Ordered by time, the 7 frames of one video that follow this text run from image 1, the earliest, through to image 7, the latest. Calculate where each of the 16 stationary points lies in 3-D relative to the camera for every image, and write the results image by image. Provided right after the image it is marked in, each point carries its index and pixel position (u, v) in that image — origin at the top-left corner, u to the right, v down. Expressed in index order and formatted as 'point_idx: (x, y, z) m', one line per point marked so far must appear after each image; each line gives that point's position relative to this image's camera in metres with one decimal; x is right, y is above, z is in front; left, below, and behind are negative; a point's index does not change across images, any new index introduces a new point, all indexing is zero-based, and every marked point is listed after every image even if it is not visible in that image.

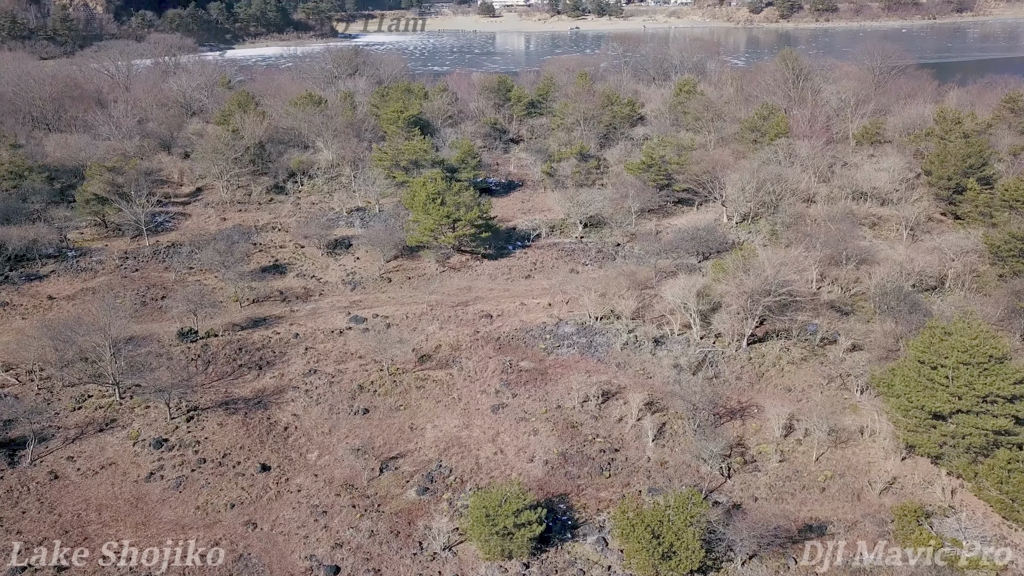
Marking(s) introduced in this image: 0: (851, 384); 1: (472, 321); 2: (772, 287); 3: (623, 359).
0: (+8.3, -2.4, +15.4) m
1: (-1.2, -1.0, +18.9) m
2: (+6.7, 0.0, +16.1) m
3: (+3.0, -1.9, +16.8) m
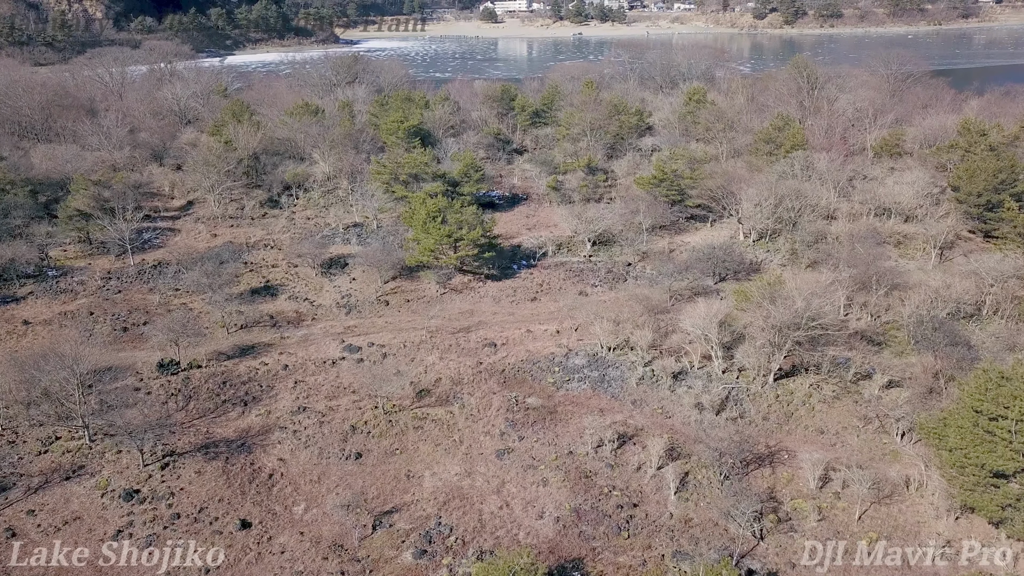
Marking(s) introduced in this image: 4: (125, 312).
0: (+8.4, -3.1, +14.1) m
1: (-1.0, -1.8, +17.6) m
2: (+6.9, -0.8, +14.7) m
3: (+3.1, -2.7, +15.5) m
4: (-12.2, -0.8, +19.7) m
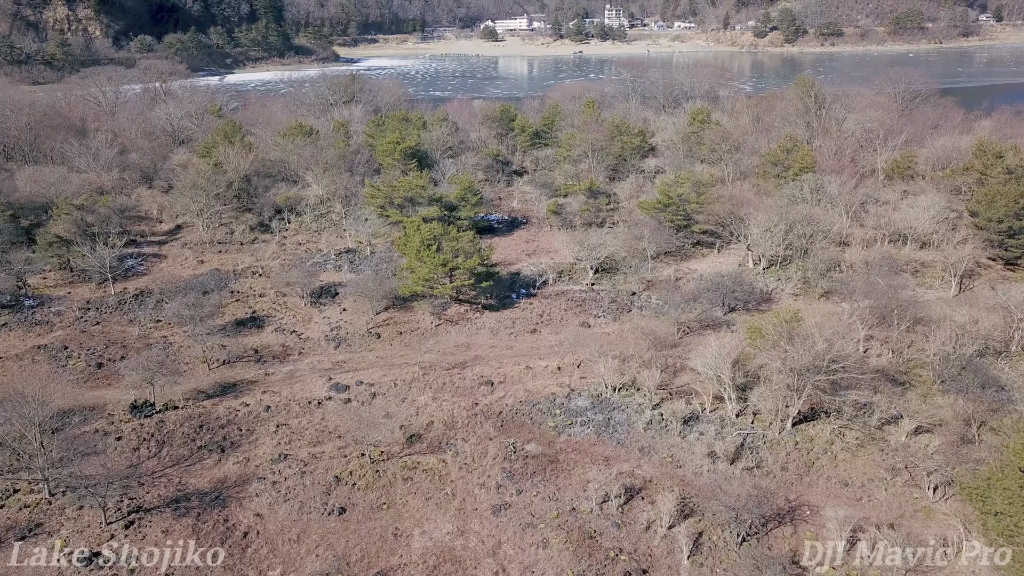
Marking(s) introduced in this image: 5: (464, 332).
0: (+8.4, -3.9, +12.9) m
1: (-1.1, -2.7, +16.5) m
2: (+6.8, -1.6, +13.7) m
3: (+3.1, -3.5, +14.4) m
4: (-12.2, -1.7, +18.7) m
5: (-1.5, -1.4, +19.5) m
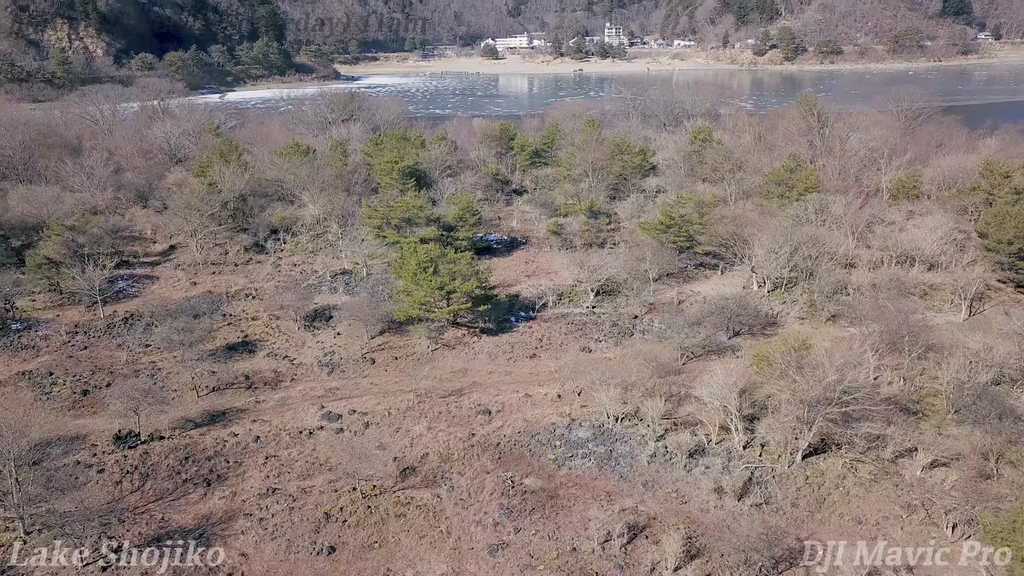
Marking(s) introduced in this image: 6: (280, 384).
0: (+8.3, -4.5, +12.3) m
1: (-1.1, -3.3, +15.9) m
2: (+6.8, -2.2, +13.1) m
3: (+3.0, -4.1, +13.8) m
4: (-12.2, -2.4, +18.1) m
5: (-1.5, -2.1, +19.0) m
6: (-6.6, -2.7, +17.9) m
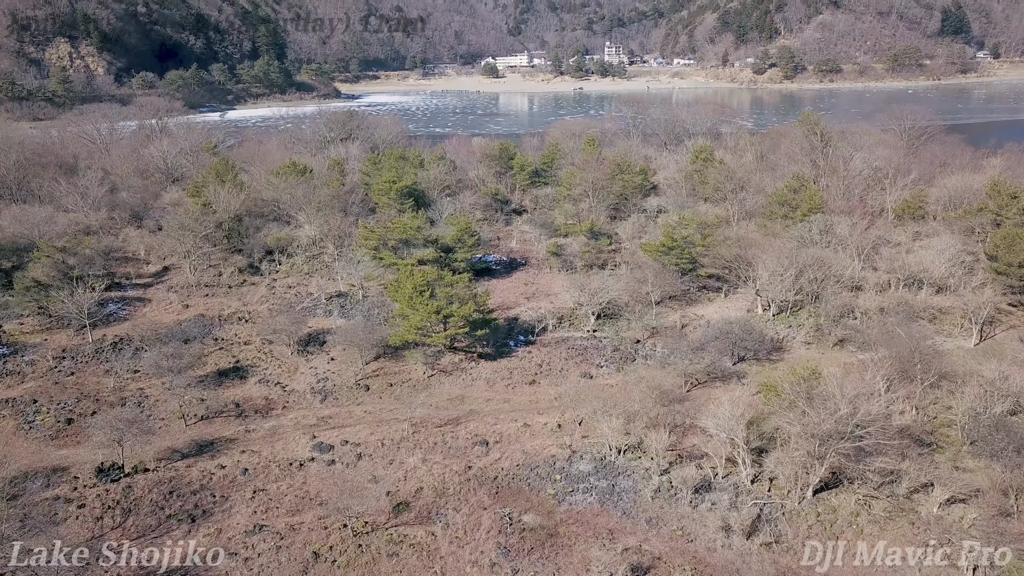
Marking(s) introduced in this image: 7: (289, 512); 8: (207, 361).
0: (+8.3, -5.0, +11.7) m
1: (-1.2, -4.0, +15.4) m
2: (+6.7, -2.8, +12.5) m
3: (+3.0, -4.7, +13.1) m
4: (-12.3, -3.1, +17.6) m
5: (-1.6, -2.8, +18.4) m
6: (-6.6, -3.4, +17.3) m
7: (-4.8, -4.8, +13.5) m
8: (-9.5, -2.3, +19.7) m
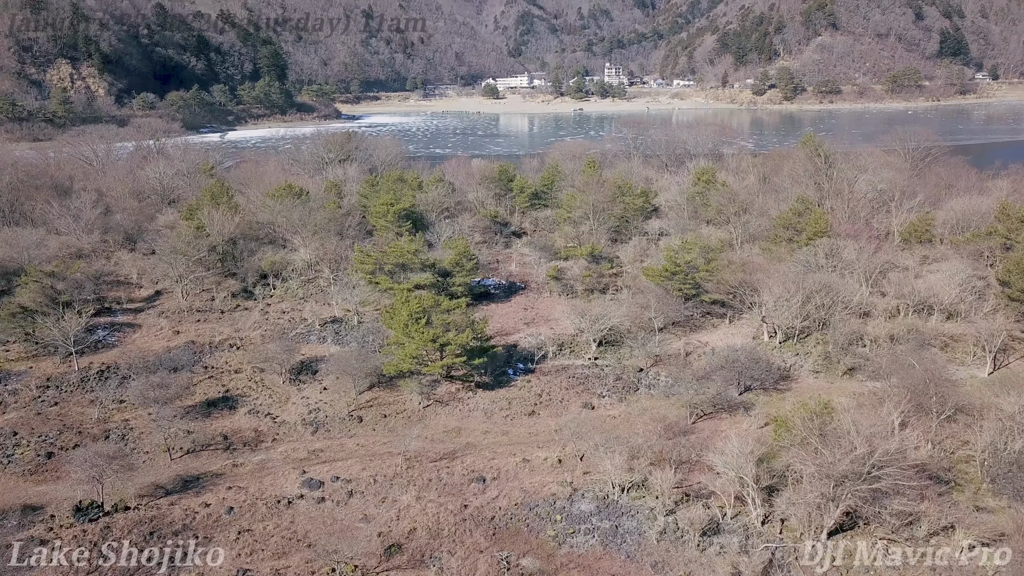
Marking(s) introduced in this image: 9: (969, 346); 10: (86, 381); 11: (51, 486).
0: (+8.2, -5.6, +11.0) m
1: (-1.2, -4.7, +14.7) m
2: (+6.7, -3.4, +11.9) m
3: (+3.0, -5.3, +12.4) m
4: (-12.3, -3.9, +16.9) m
5: (-1.6, -3.6, +17.8) m
6: (-6.7, -4.2, +16.7) m
7: (-4.8, -5.5, +12.8) m
8: (-9.6, -3.1, +19.0) m
9: (+14.4, -1.8, +19.9) m
10: (-13.1, -2.9, +19.4) m
11: (-10.9, -4.7, +14.9) m
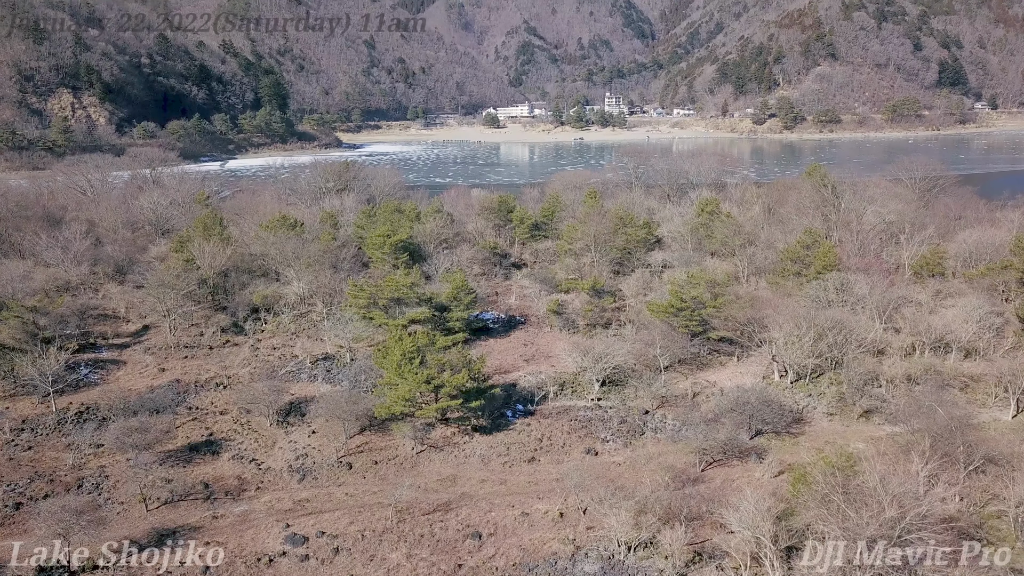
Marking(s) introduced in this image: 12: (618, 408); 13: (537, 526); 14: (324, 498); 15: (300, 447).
0: (+8.2, -6.4, +9.9) m
1: (-1.3, -5.6, +13.7) m
2: (+6.6, -4.2, +10.9) m
3: (+2.9, -6.2, +11.4) m
4: (-12.4, -4.9, +15.9) m
5: (-1.6, -4.6, +16.8) m
6: (-6.7, -5.2, +15.7) m
7: (-4.9, -6.3, +11.8) m
8: (-9.6, -4.2, +18.1) m
9: (+14.4, -3.0, +18.9) m
10: (-13.2, -4.0, +18.5) m
11: (-11.0, -5.6, +13.9) m
12: (+3.3, -3.6, +19.2) m
13: (+0.6, -5.3, +14.1) m
14: (-4.6, -5.2, +15.4) m
15: (-5.9, -4.4, +17.5) m
